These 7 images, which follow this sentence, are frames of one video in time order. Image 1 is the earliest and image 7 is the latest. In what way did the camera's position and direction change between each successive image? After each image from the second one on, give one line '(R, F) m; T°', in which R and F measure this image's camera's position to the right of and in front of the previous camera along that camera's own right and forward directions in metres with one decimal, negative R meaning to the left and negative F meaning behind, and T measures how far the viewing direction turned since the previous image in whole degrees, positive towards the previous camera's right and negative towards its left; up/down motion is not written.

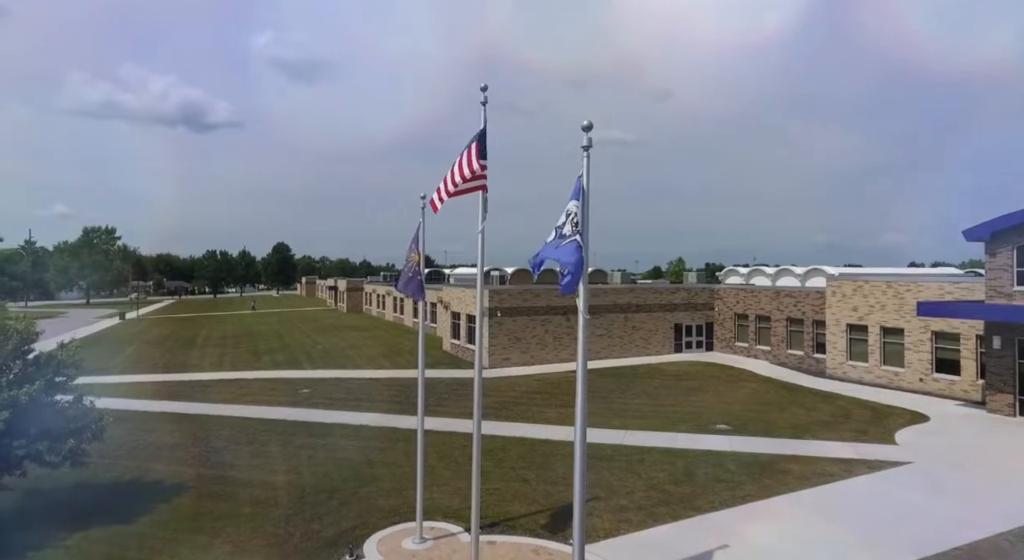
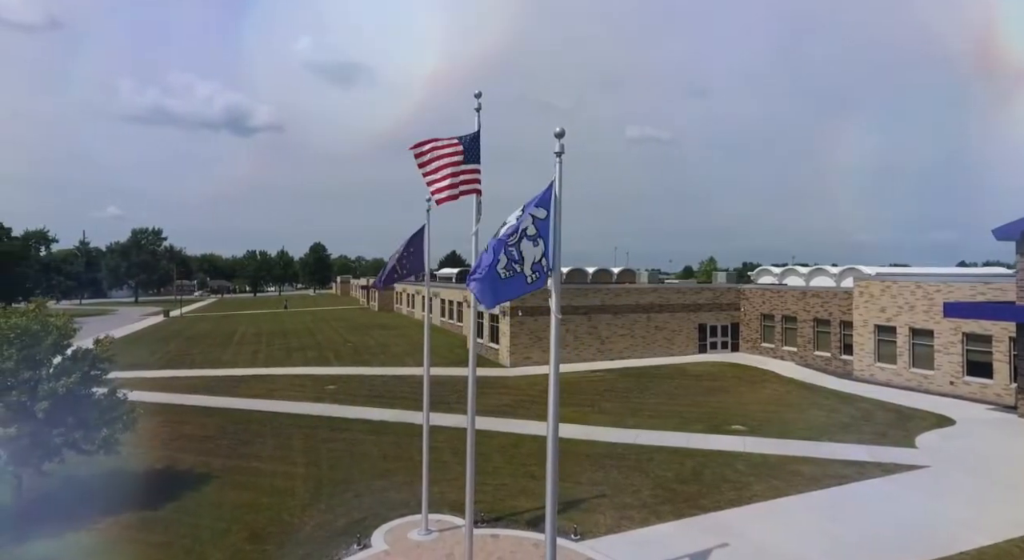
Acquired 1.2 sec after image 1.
(+0.8, -0.3) m; -4°
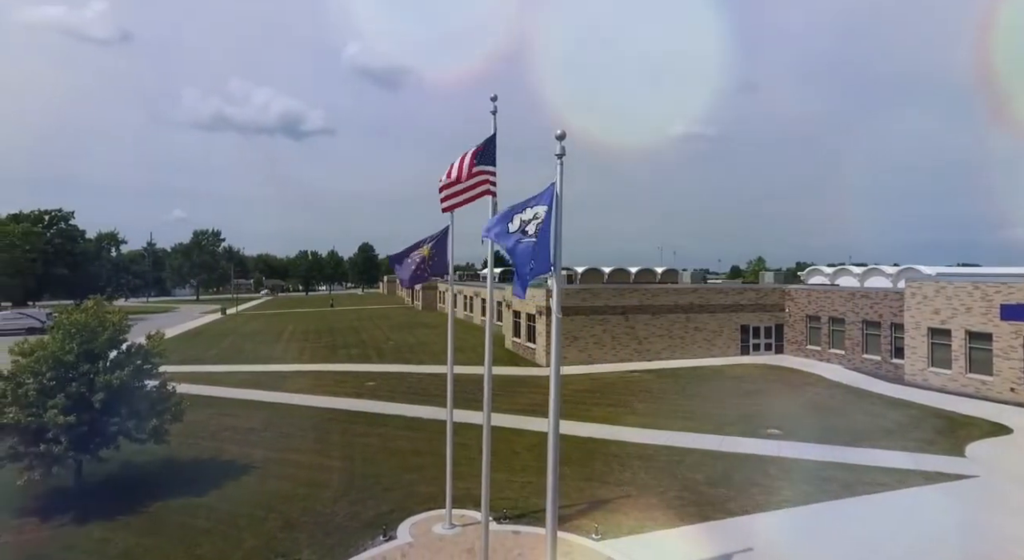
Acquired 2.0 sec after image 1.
(+0.7, -0.2) m; -5°
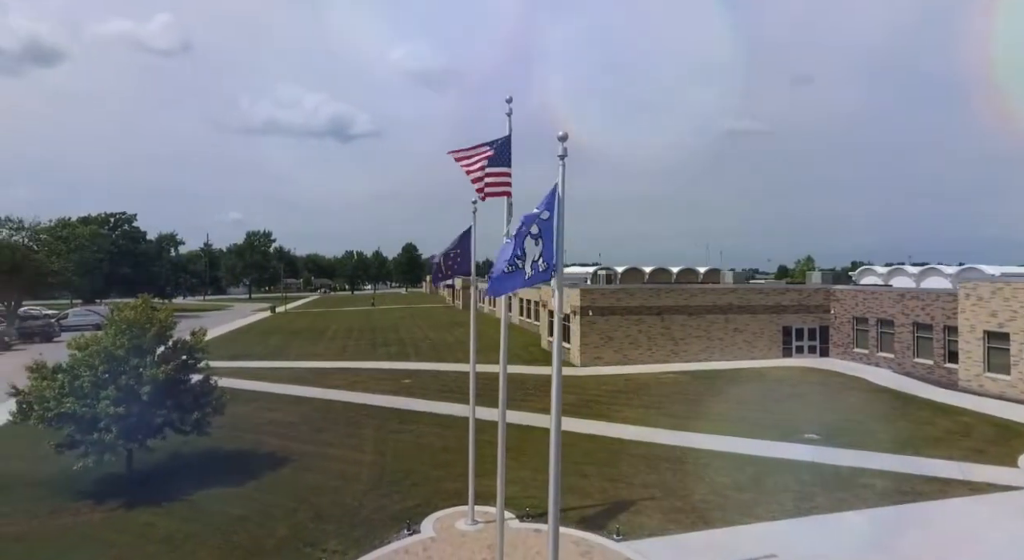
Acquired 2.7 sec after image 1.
(+0.6, -0.1) m; -5°
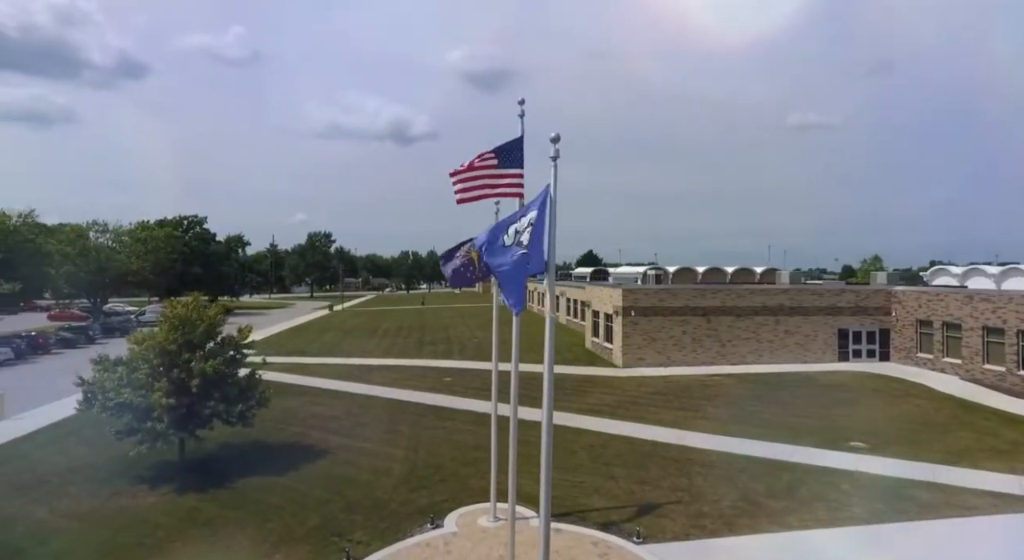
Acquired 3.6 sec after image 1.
(+1.0, 0.0) m; -6°
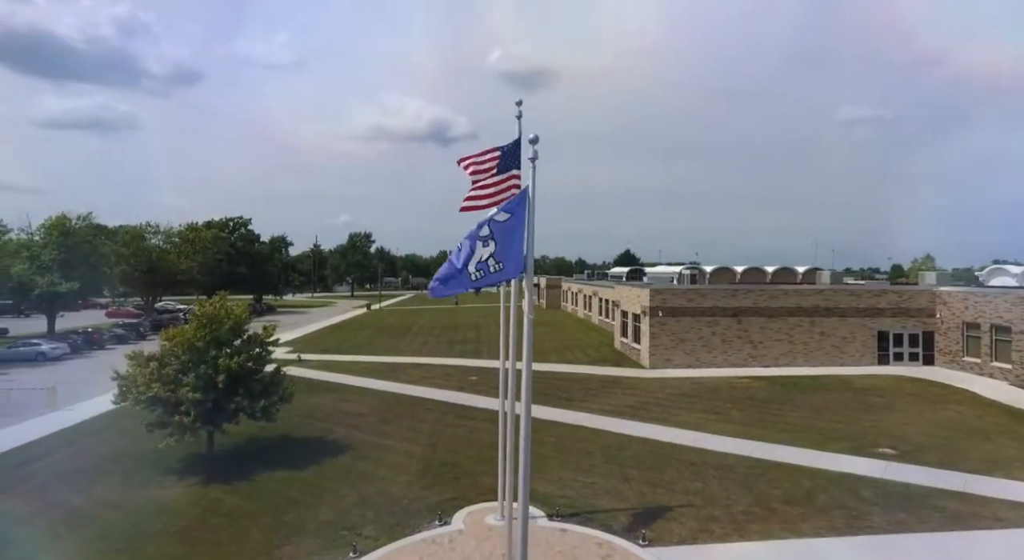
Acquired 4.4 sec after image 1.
(+0.9, 0.0) m; -5°
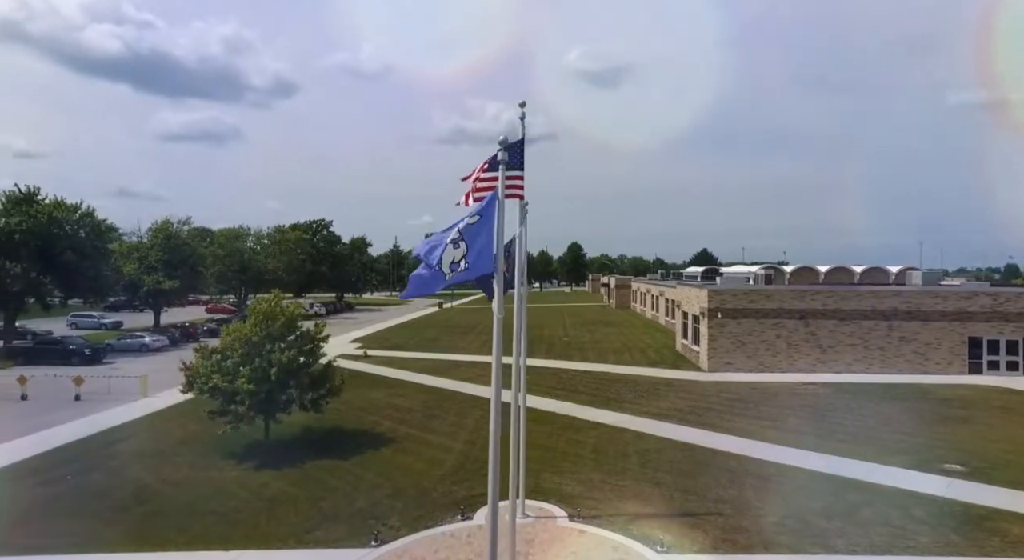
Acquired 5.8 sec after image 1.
(+1.6, +0.2) m; -9°
